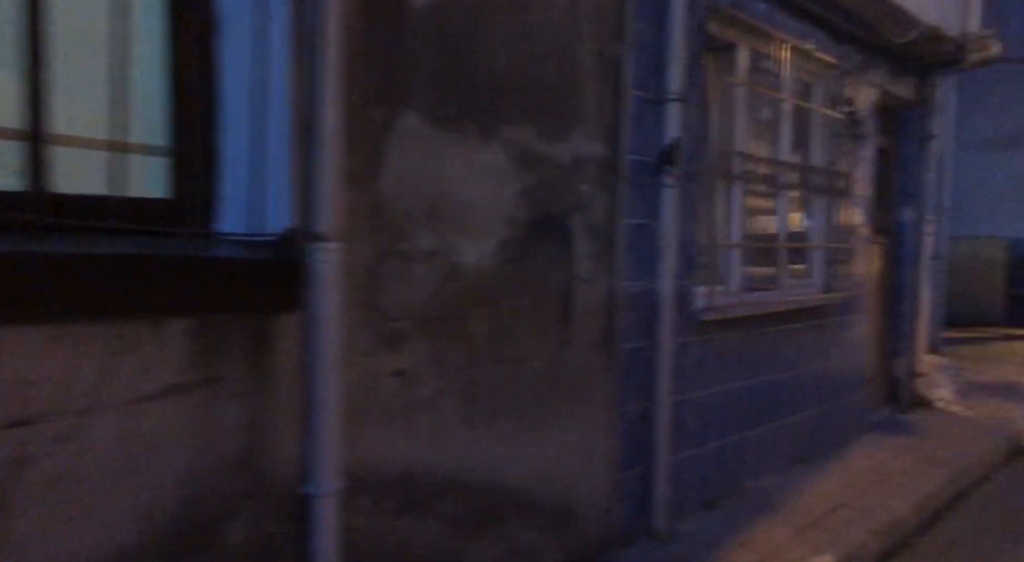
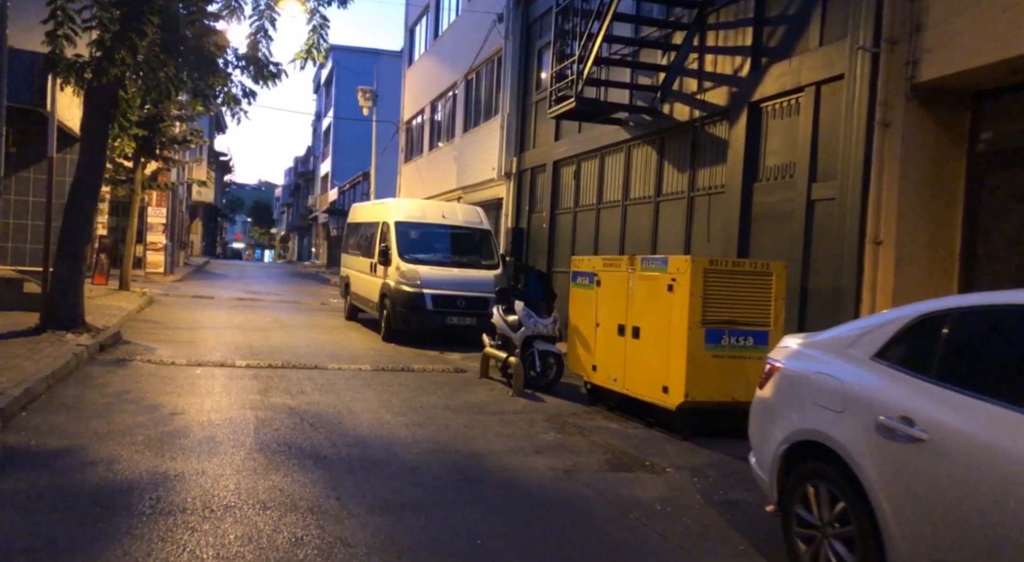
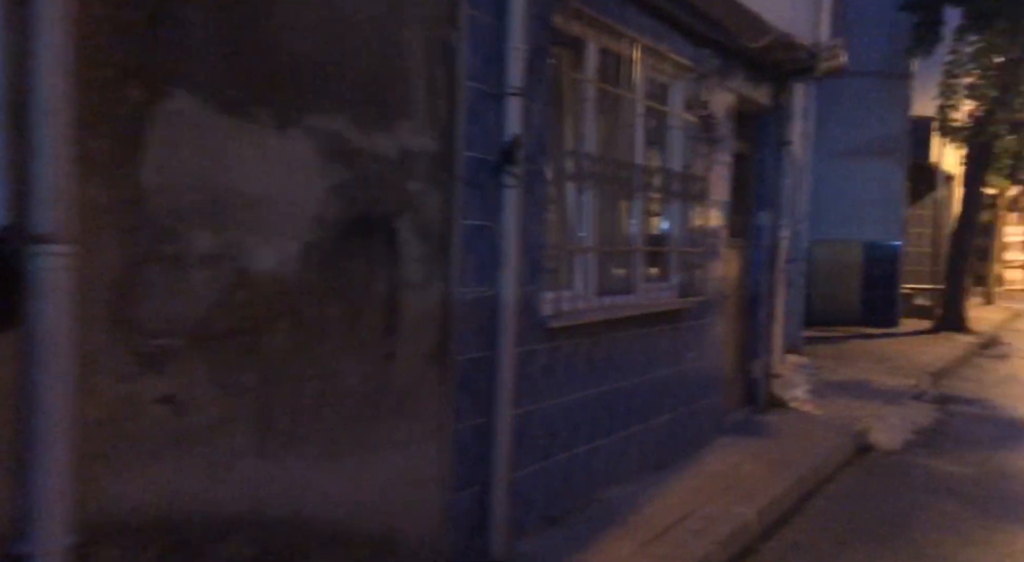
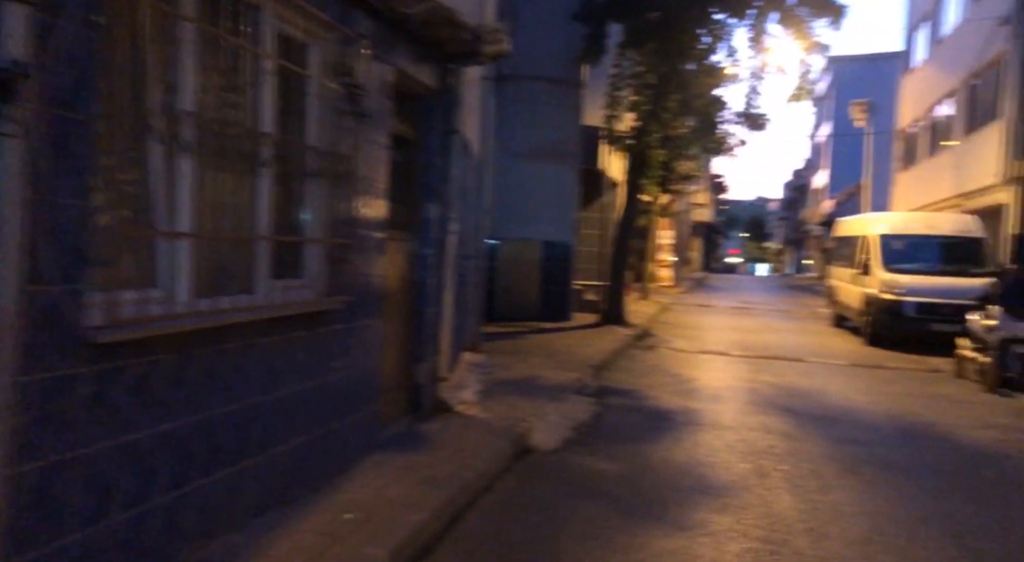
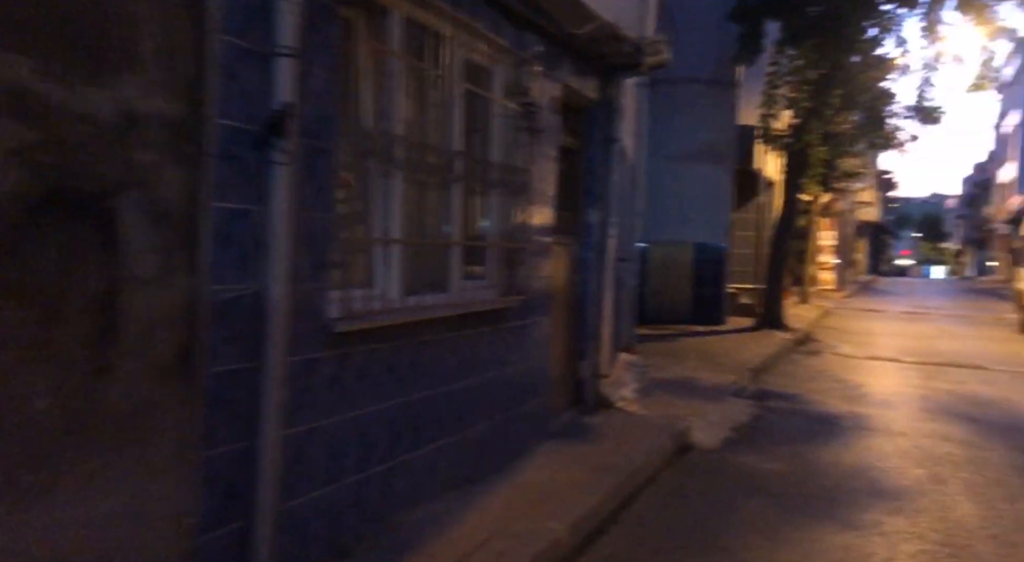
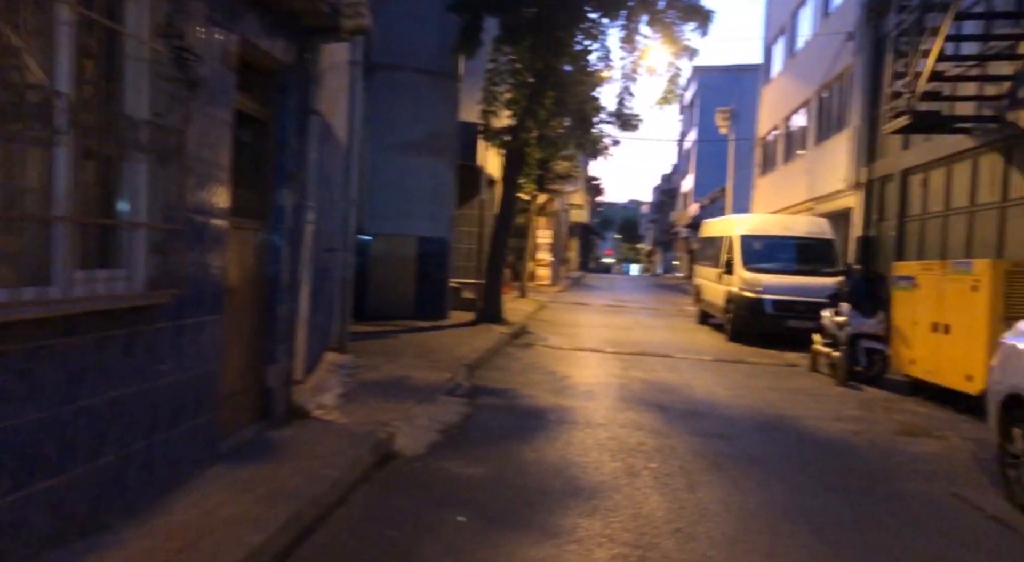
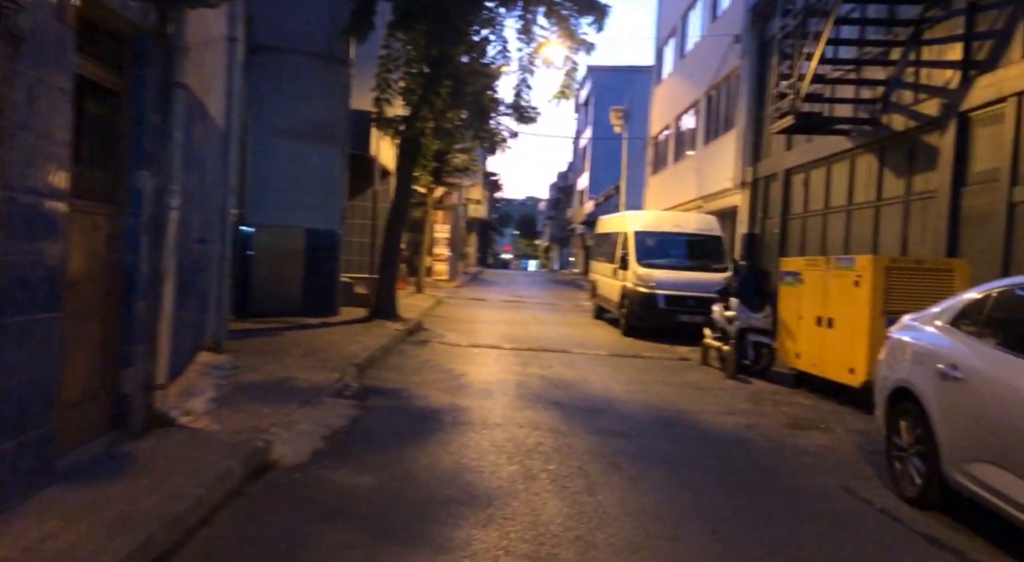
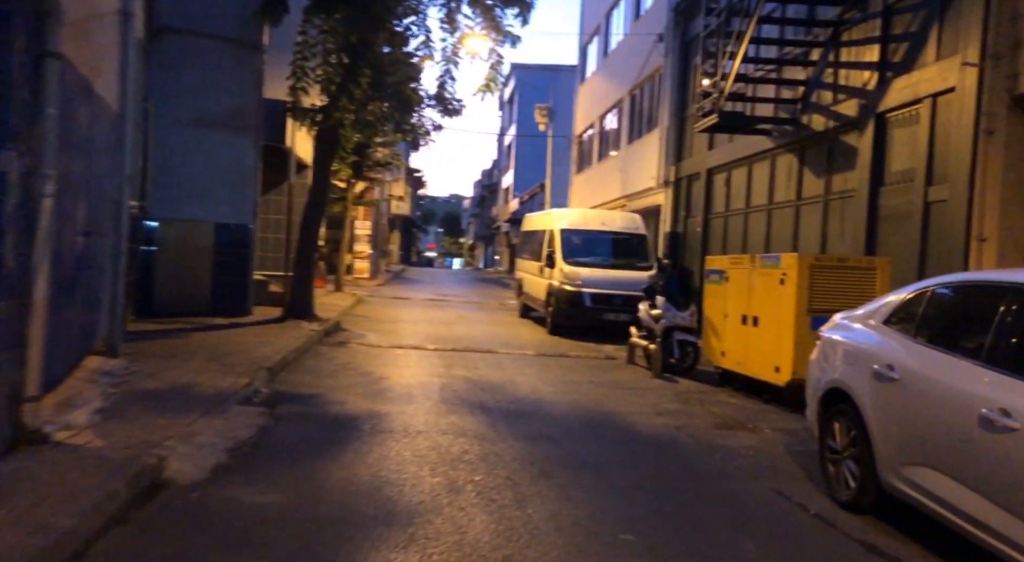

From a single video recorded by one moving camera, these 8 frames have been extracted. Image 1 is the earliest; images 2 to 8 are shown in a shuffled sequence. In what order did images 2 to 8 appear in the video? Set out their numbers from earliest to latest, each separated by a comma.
3, 5, 4, 6, 7, 8, 2
